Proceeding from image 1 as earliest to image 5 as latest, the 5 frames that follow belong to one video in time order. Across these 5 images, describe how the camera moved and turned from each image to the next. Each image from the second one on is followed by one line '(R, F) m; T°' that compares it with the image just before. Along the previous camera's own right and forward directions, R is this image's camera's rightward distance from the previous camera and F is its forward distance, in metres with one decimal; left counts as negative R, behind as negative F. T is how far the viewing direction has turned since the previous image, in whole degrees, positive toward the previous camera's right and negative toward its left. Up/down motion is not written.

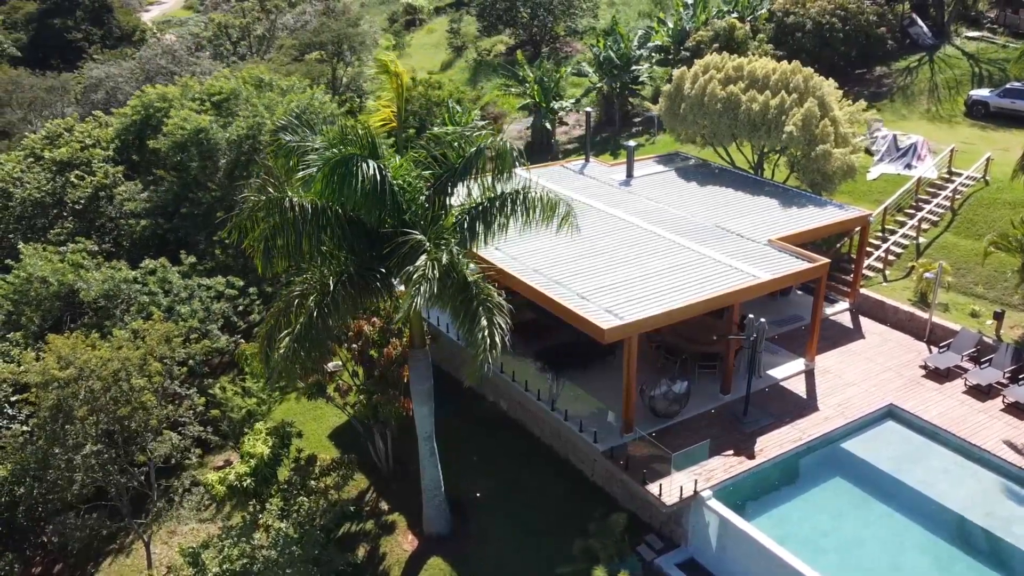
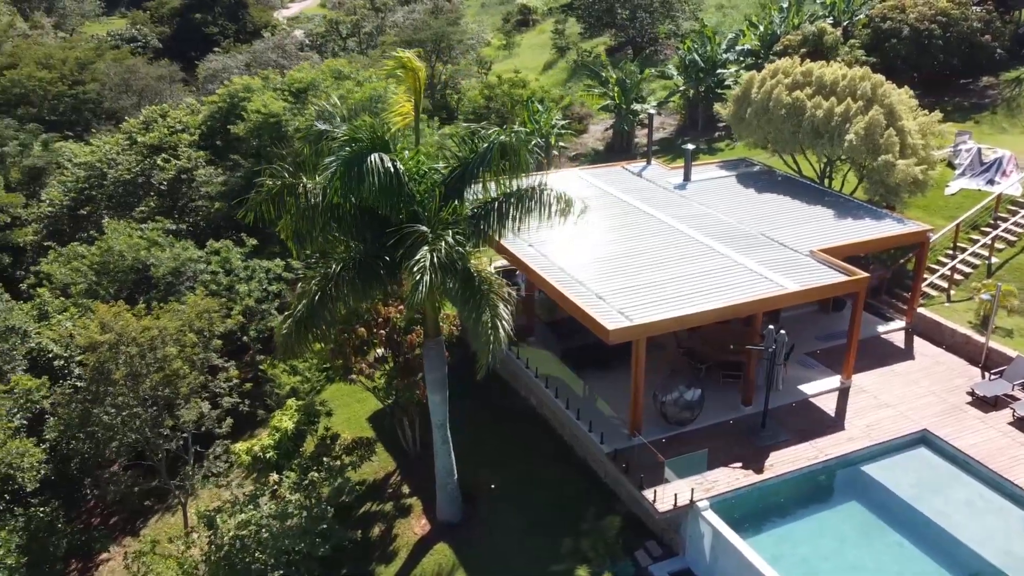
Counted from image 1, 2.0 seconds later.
(+1.7, 0.0) m; -8°
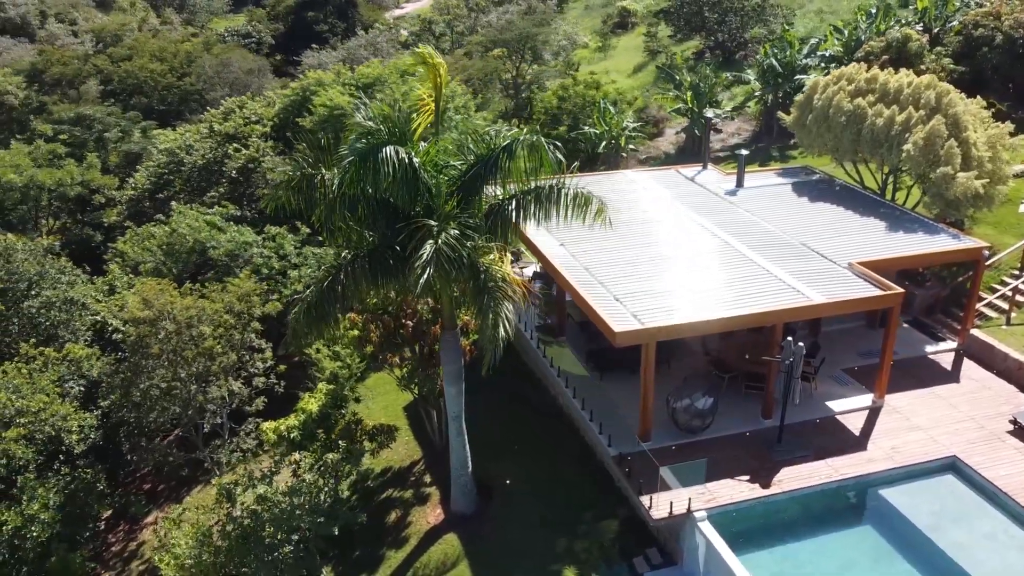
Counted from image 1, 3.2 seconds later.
(+1.4, 0.0) m; -7°
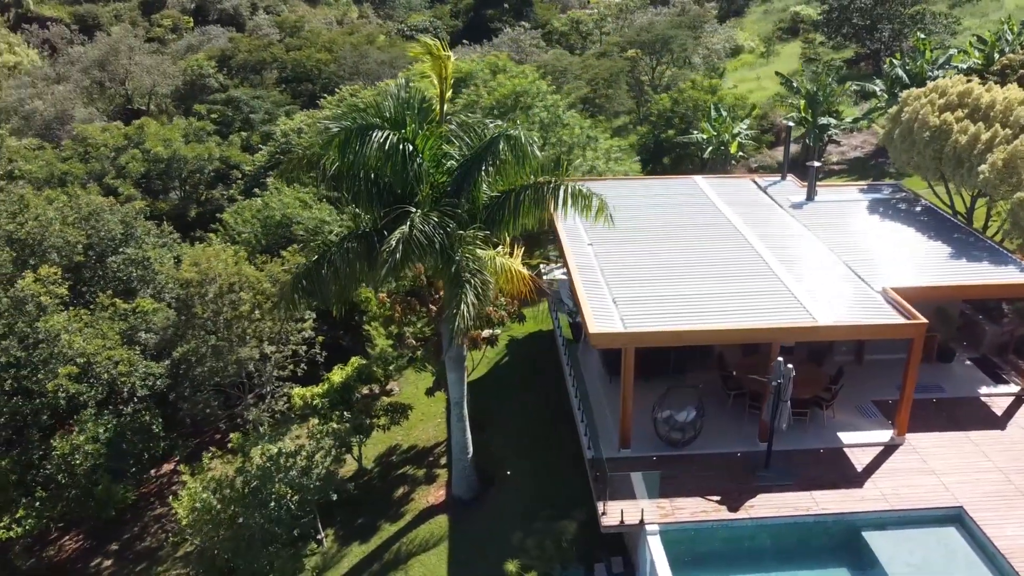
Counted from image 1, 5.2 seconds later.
(+2.9, +0.2) m; -12°
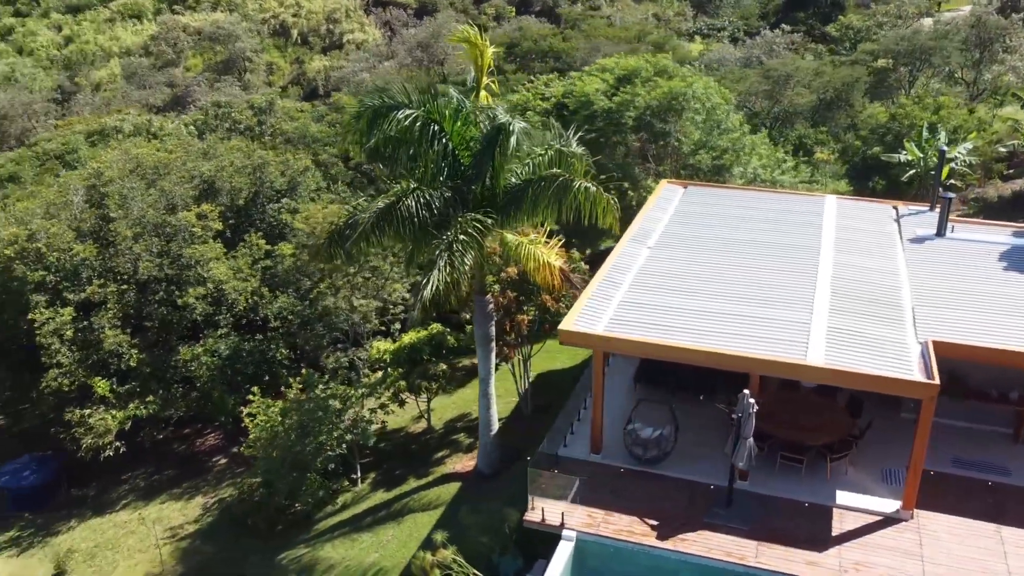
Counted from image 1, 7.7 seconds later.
(+4.7, +0.6) m; -21°
